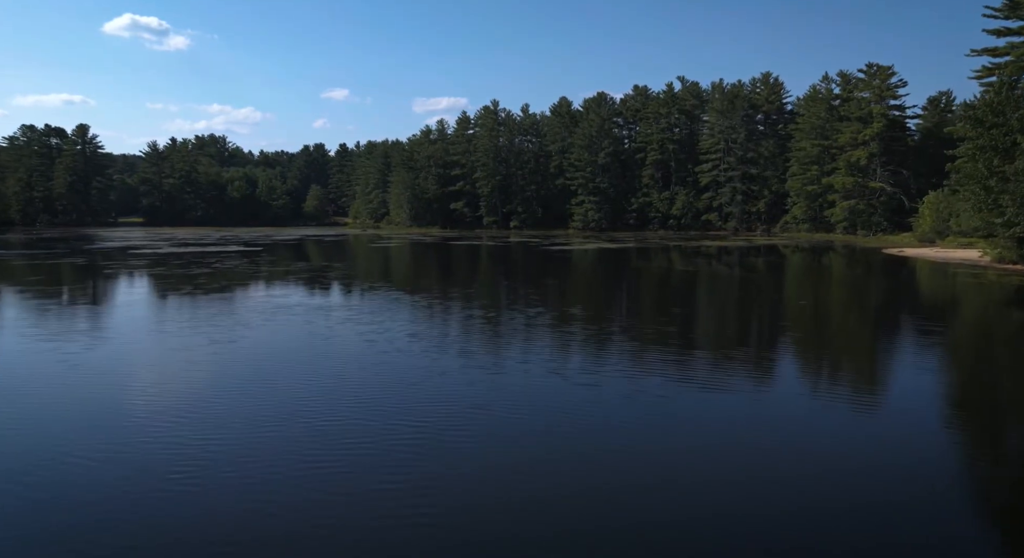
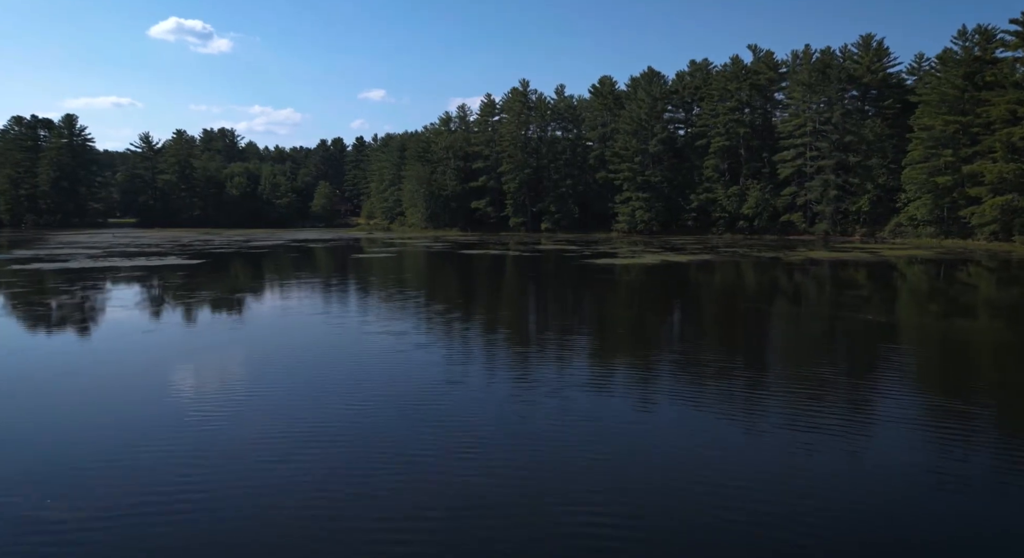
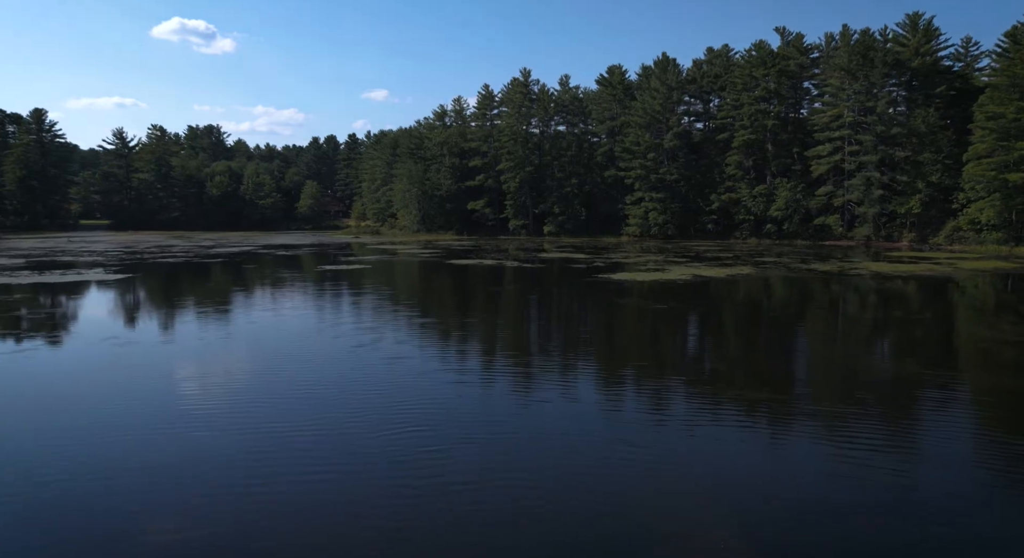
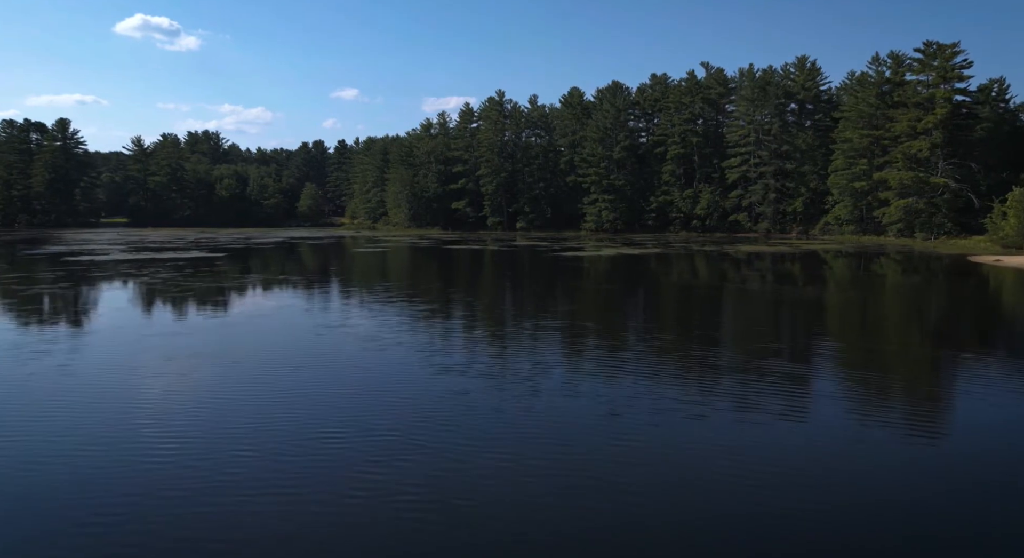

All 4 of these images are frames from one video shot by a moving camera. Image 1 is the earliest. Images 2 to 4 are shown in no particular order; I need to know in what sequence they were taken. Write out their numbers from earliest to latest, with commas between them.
4, 2, 3
